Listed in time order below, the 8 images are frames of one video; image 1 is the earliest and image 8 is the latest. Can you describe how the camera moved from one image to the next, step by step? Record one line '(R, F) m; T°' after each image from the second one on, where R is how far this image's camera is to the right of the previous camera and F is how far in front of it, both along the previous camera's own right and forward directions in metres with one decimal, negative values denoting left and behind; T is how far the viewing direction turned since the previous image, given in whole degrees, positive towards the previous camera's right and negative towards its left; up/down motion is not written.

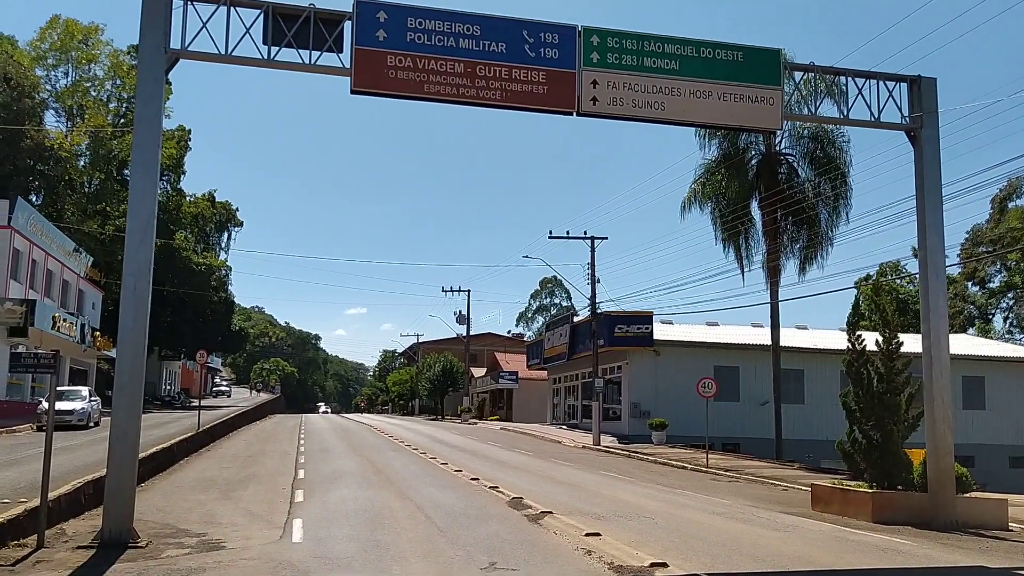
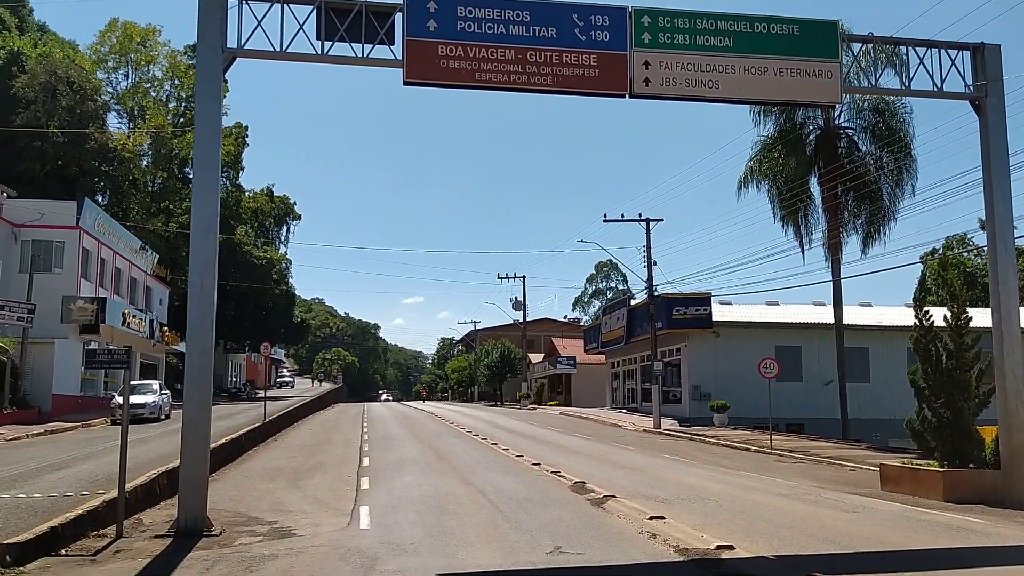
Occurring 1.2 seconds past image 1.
(0.0, 0.0) m; -4°
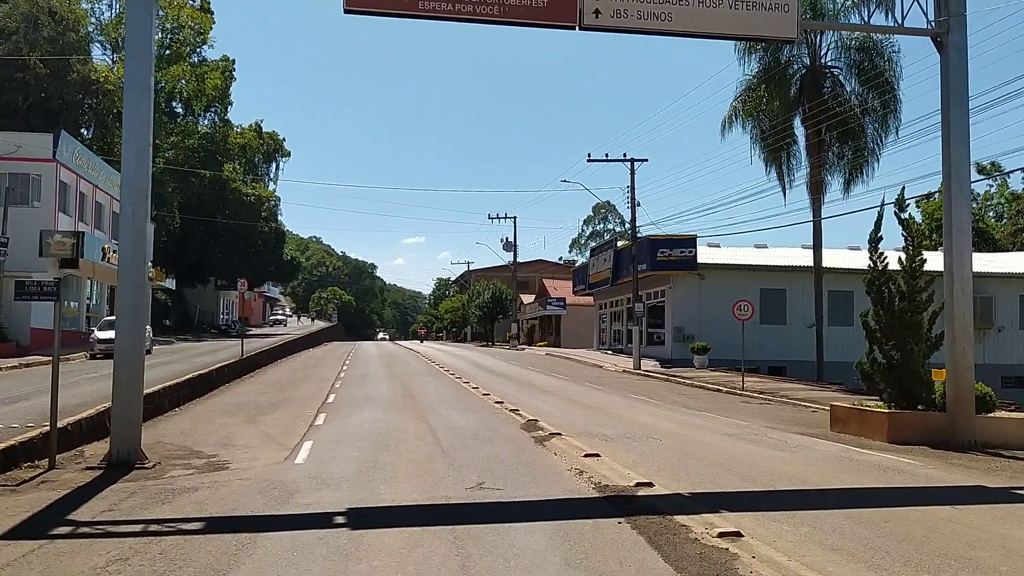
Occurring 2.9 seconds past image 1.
(+0.8, +0.2) m; 0°
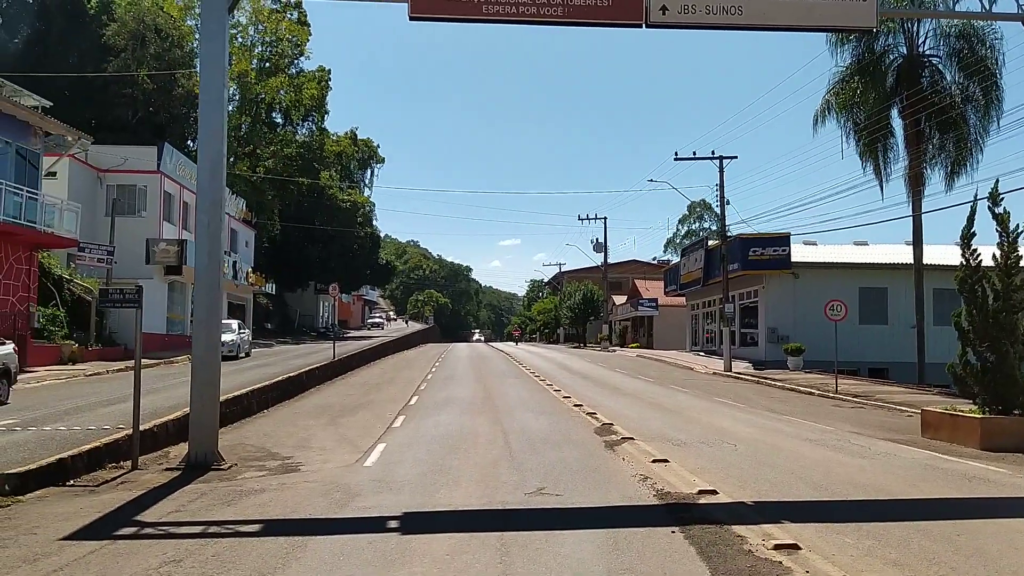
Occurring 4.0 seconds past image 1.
(+0.4, +0.1) m; -6°
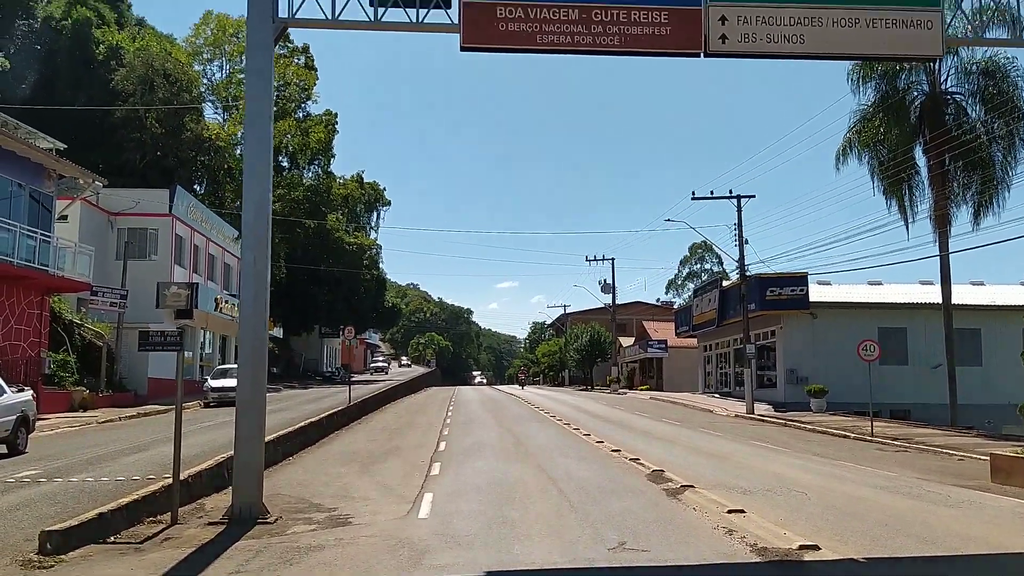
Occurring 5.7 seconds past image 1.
(-0.8, +0.6) m; 0°
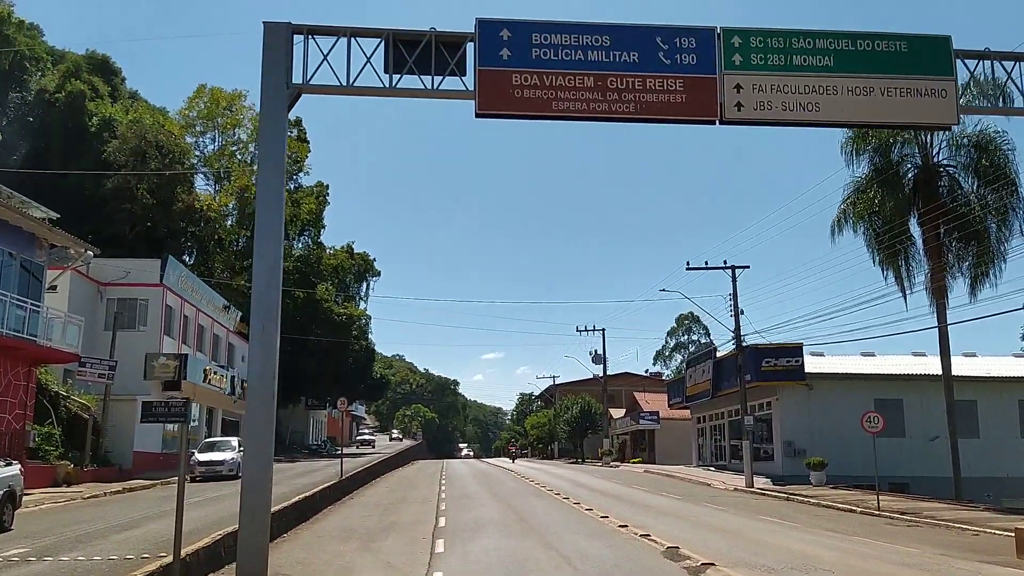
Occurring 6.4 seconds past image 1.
(-0.4, +0.3) m; +1°
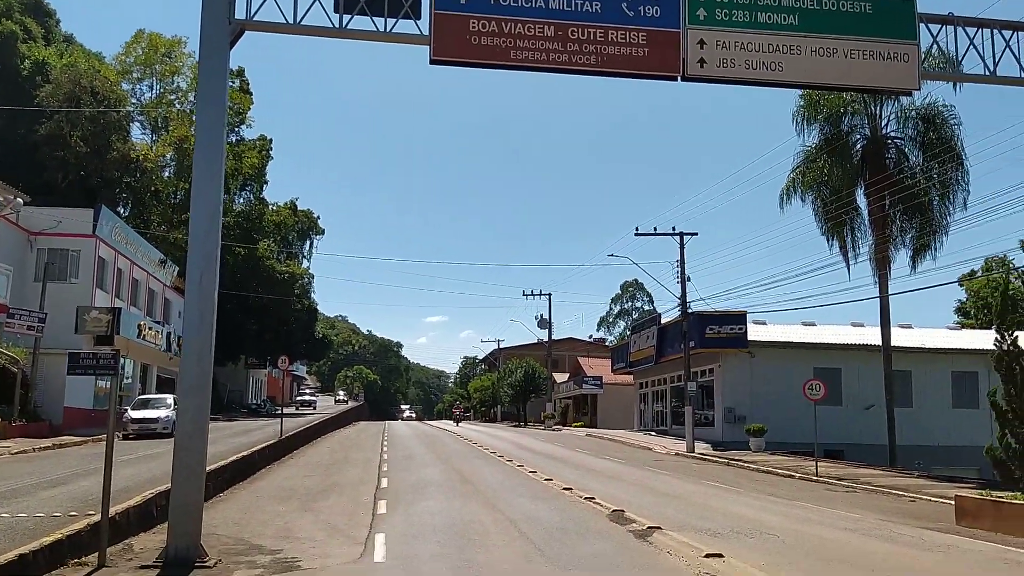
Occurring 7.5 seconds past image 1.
(-0.1, +0.4) m; +3°
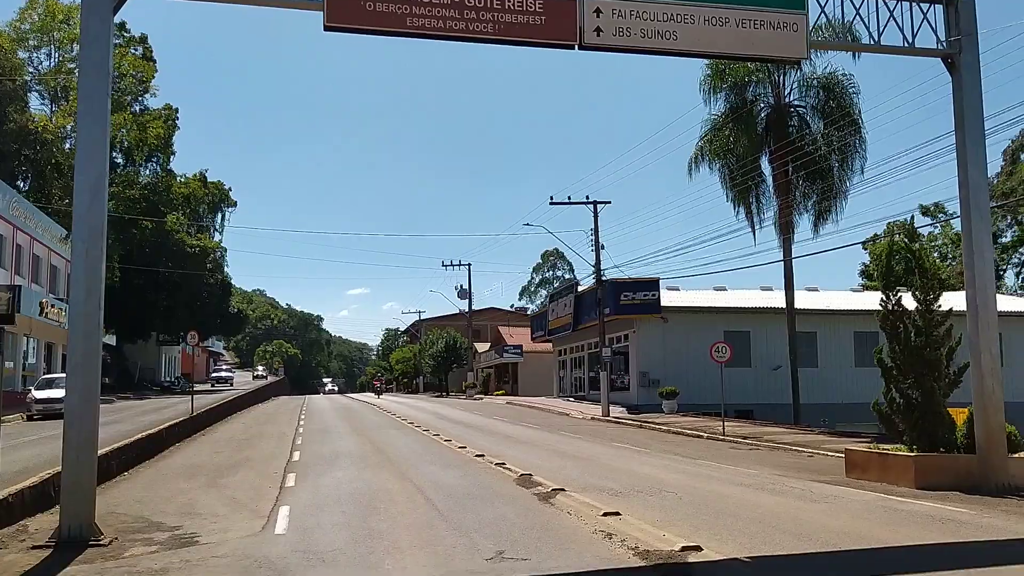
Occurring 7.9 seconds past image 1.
(+0.3, -0.1) m; +5°
